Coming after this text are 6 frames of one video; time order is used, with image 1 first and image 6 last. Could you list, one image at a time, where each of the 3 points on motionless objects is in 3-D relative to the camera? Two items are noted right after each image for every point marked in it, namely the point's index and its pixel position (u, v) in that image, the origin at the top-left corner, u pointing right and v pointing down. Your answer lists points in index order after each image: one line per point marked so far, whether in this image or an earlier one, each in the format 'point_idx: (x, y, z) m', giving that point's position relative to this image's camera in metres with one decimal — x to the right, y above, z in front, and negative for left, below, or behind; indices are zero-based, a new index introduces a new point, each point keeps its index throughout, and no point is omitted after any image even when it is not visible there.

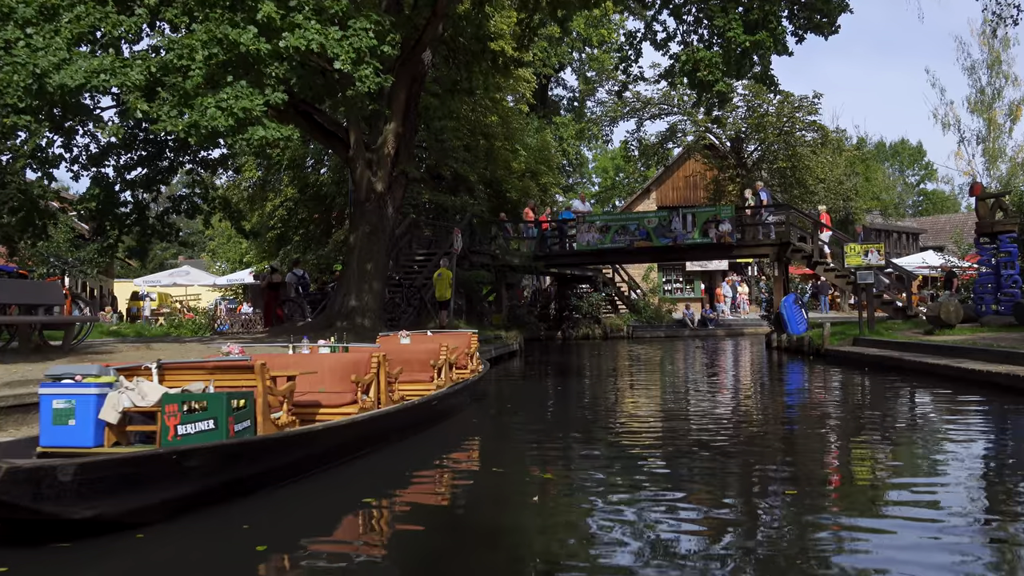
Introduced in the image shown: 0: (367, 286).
0: (-2.6, 0.0, +15.8) m
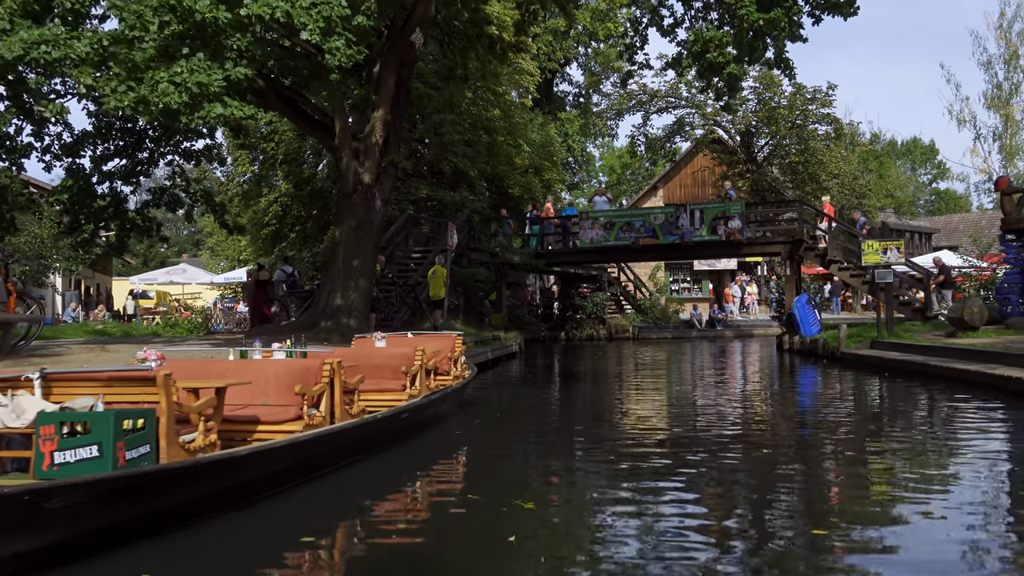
0: (-2.6, +0.1, +14.9) m
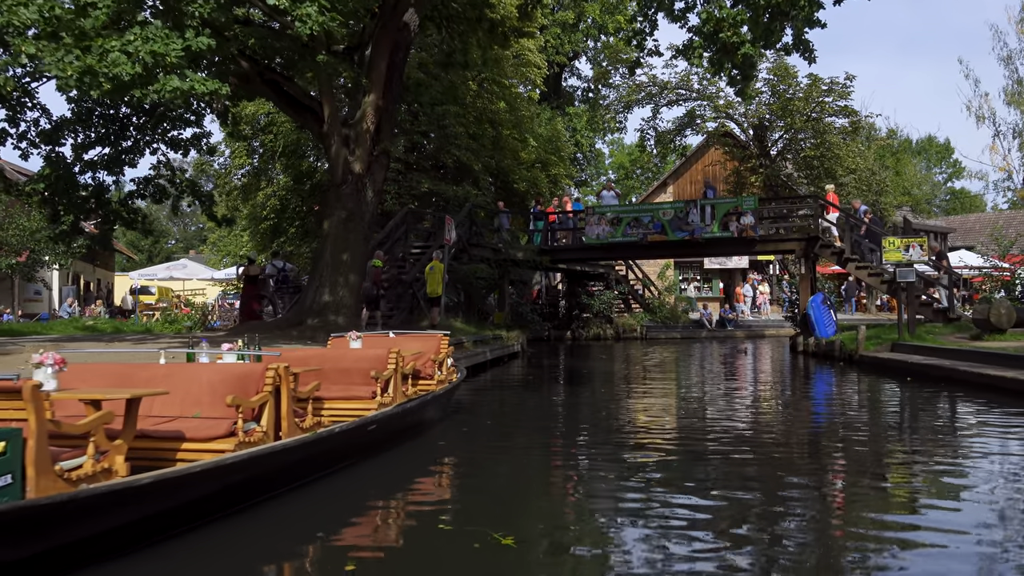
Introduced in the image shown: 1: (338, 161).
0: (-2.7, +0.1, +14.0) m
1: (-2.7, +2.0, +13.9) m
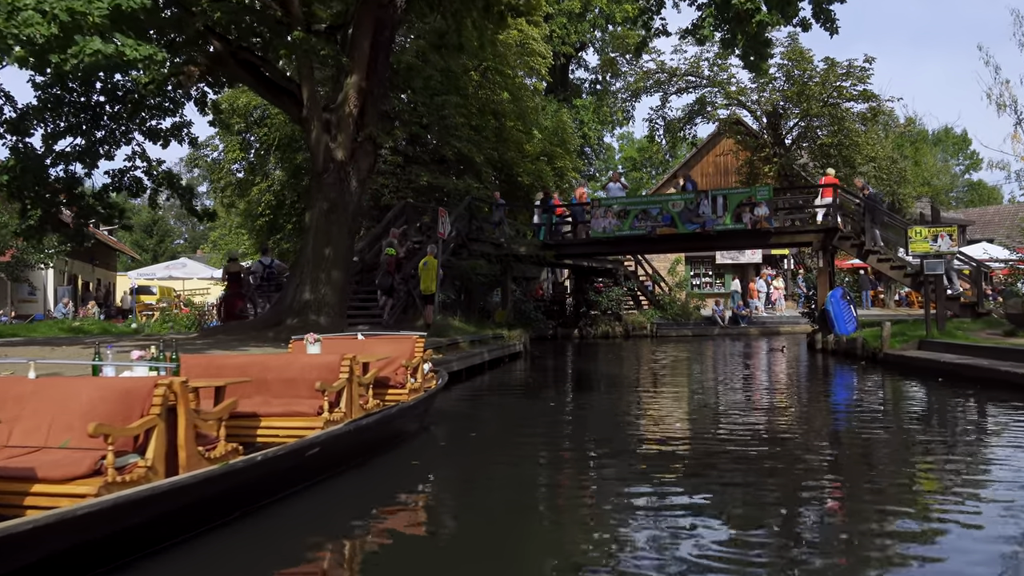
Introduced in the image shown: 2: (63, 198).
0: (-2.7, +0.2, +13.0) m
1: (-2.8, +2.0, +12.9) m
2: (-7.9, +1.6, +15.6) m
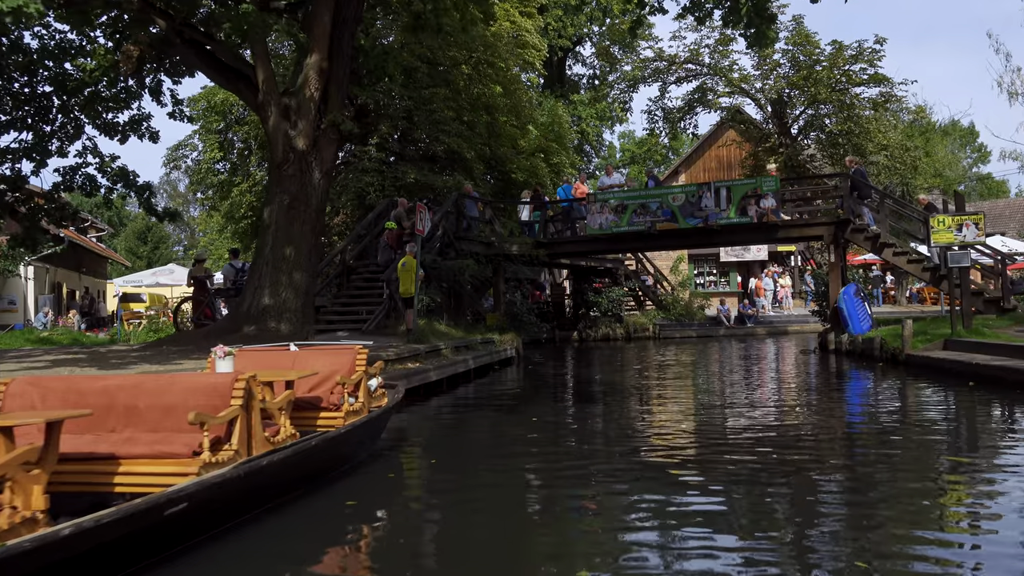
0: (-3.0, +0.1, +11.7) m
1: (-3.1, +2.0, +11.6) m
2: (-8.1, +1.5, +14.4) m
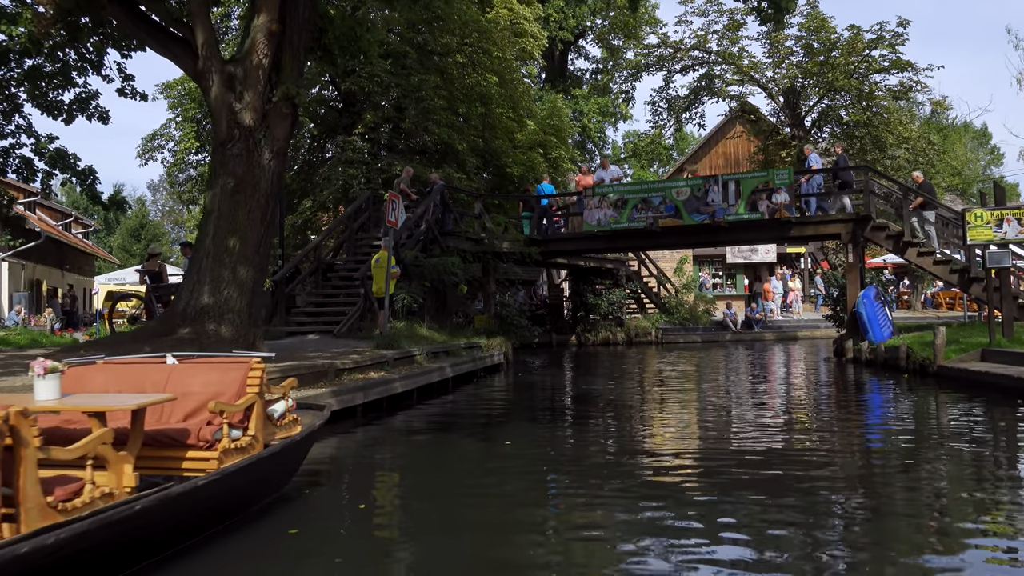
0: (-3.2, +0.2, +10.2) m
1: (-3.3, +2.0, +10.1) m
2: (-8.4, +1.5, +12.9) m
